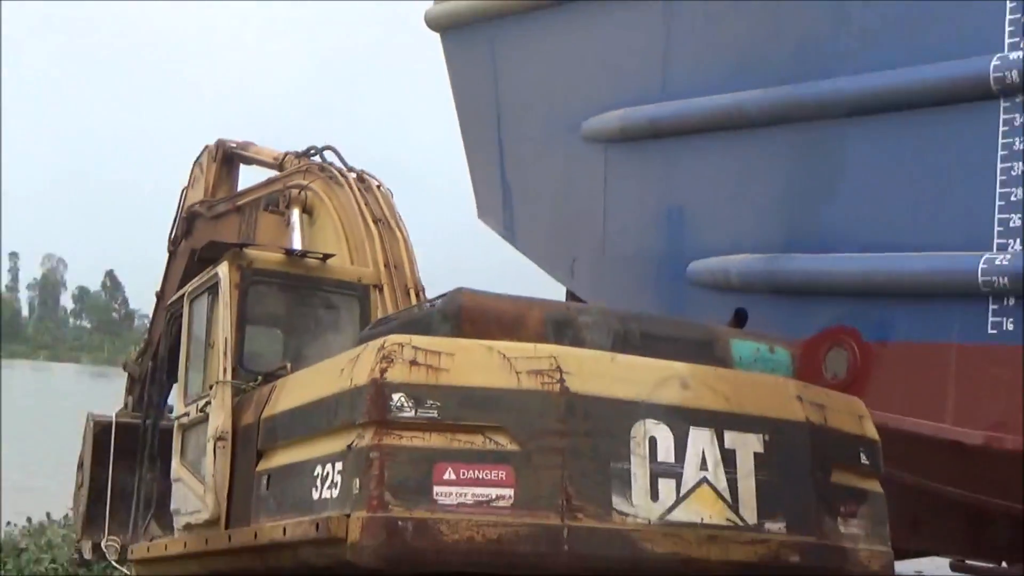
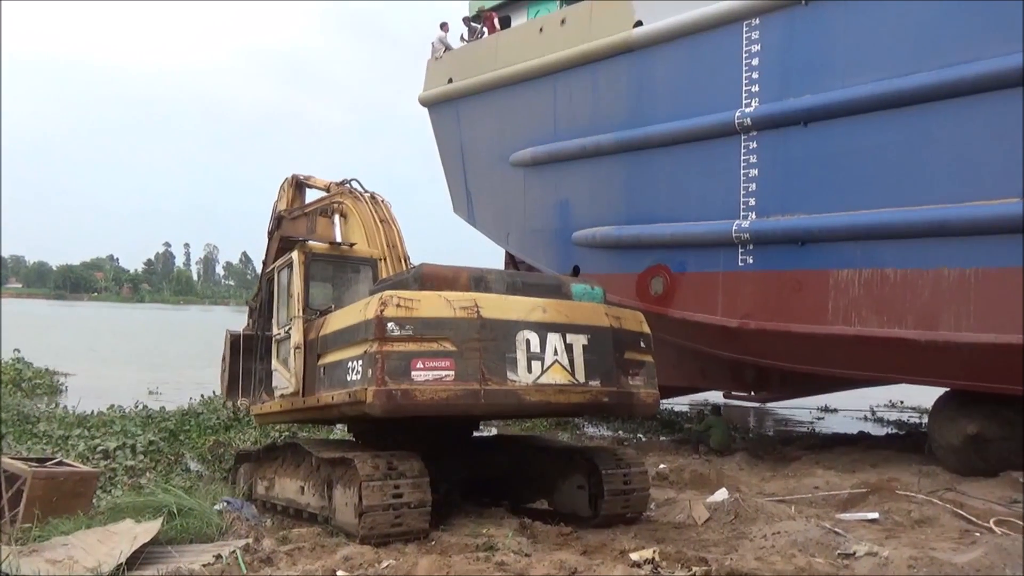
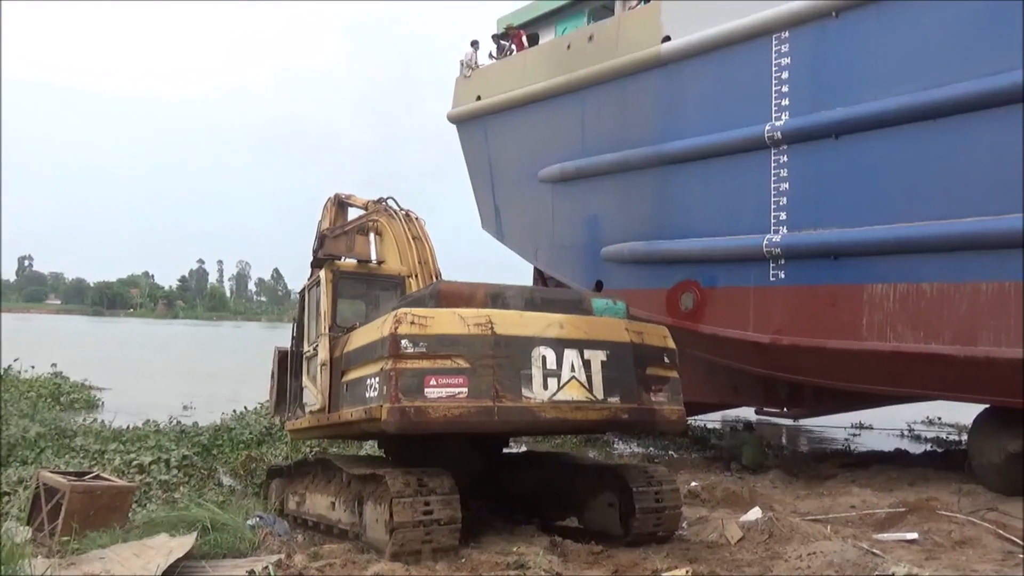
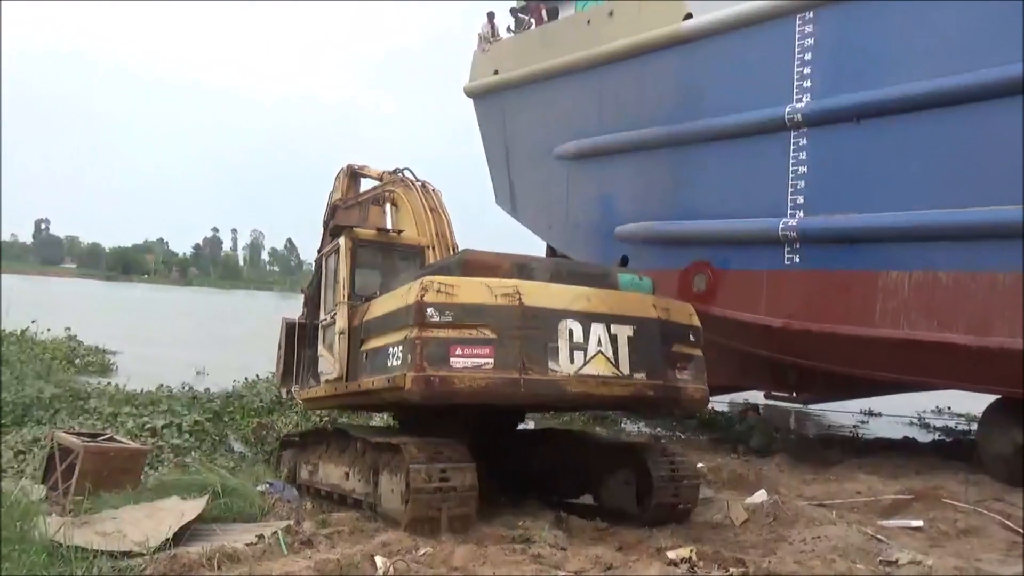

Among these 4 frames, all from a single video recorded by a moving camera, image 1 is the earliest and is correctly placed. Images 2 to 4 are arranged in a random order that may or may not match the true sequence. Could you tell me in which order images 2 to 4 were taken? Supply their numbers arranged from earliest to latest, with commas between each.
4, 3, 2
